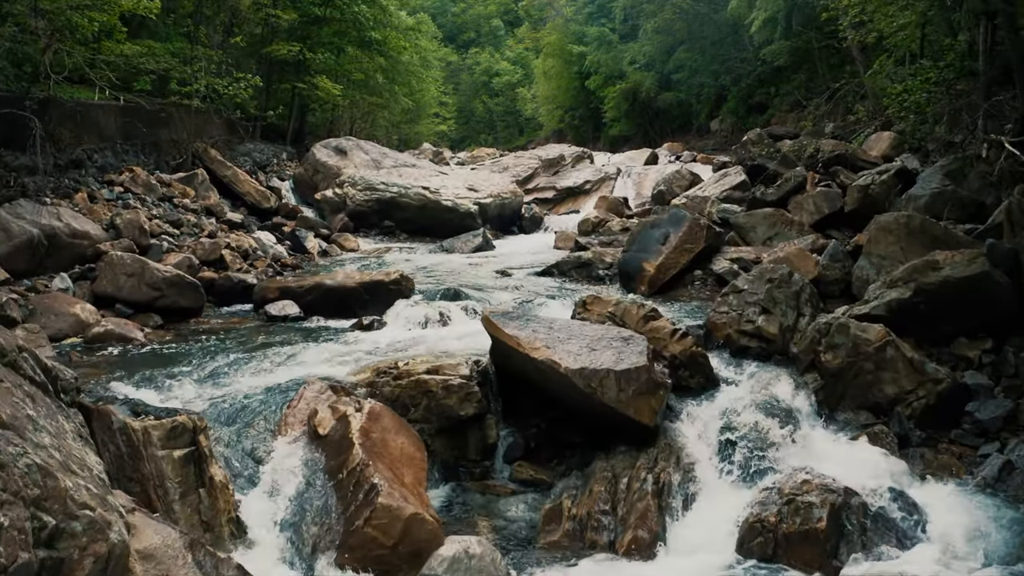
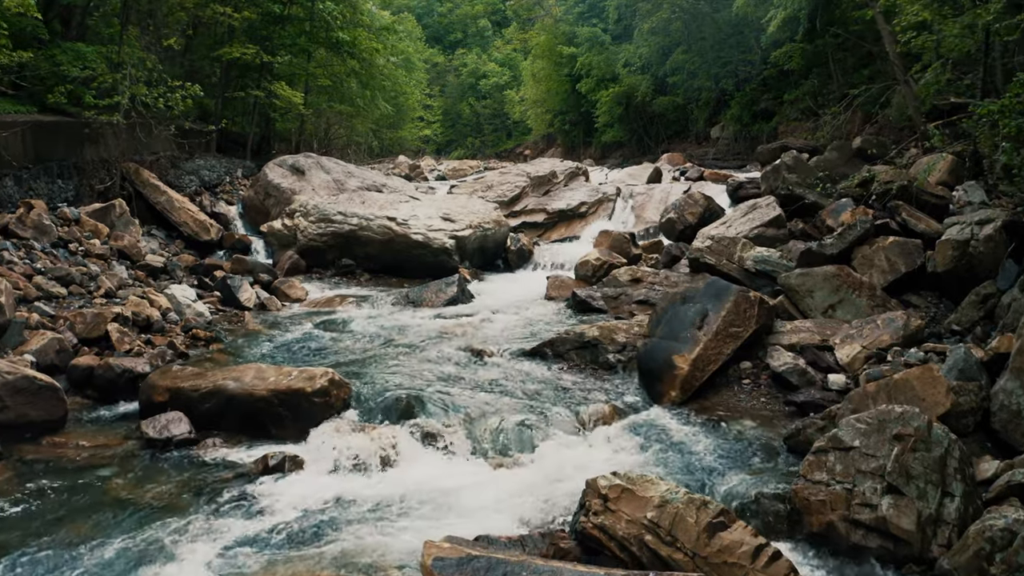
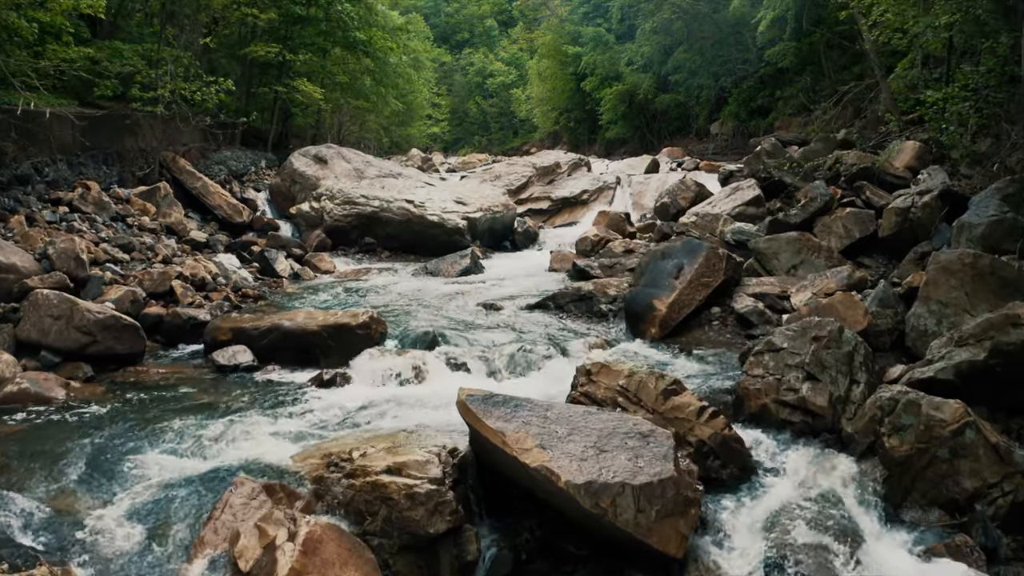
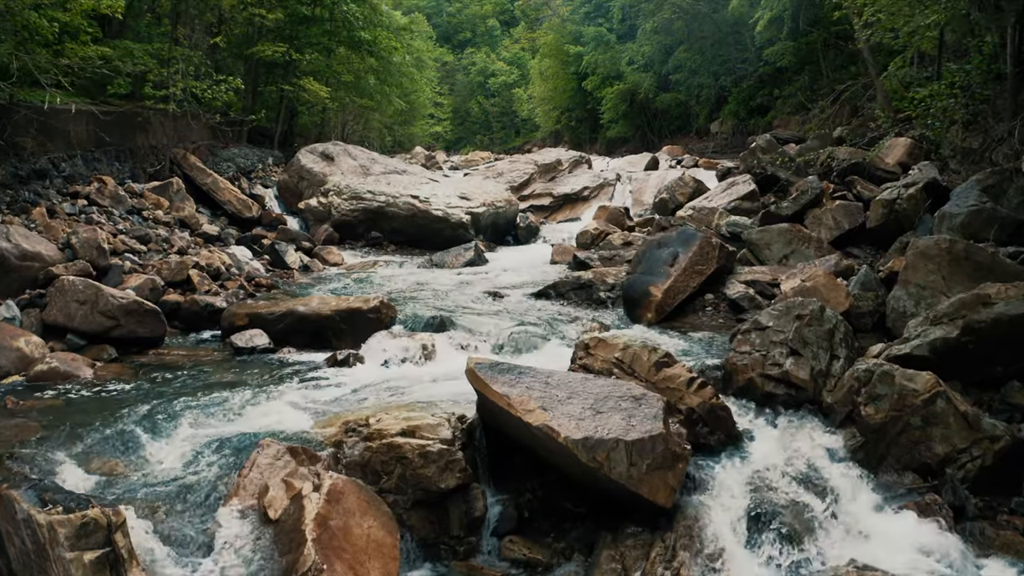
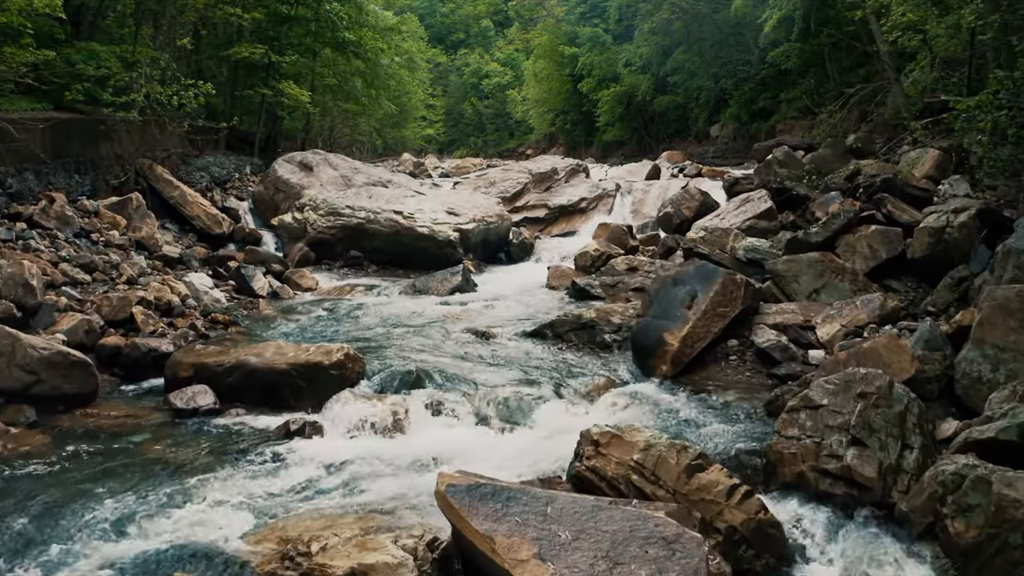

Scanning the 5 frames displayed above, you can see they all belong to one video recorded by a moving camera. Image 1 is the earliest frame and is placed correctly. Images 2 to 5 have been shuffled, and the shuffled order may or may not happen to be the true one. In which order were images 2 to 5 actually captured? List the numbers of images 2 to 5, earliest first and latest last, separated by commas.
4, 3, 5, 2
